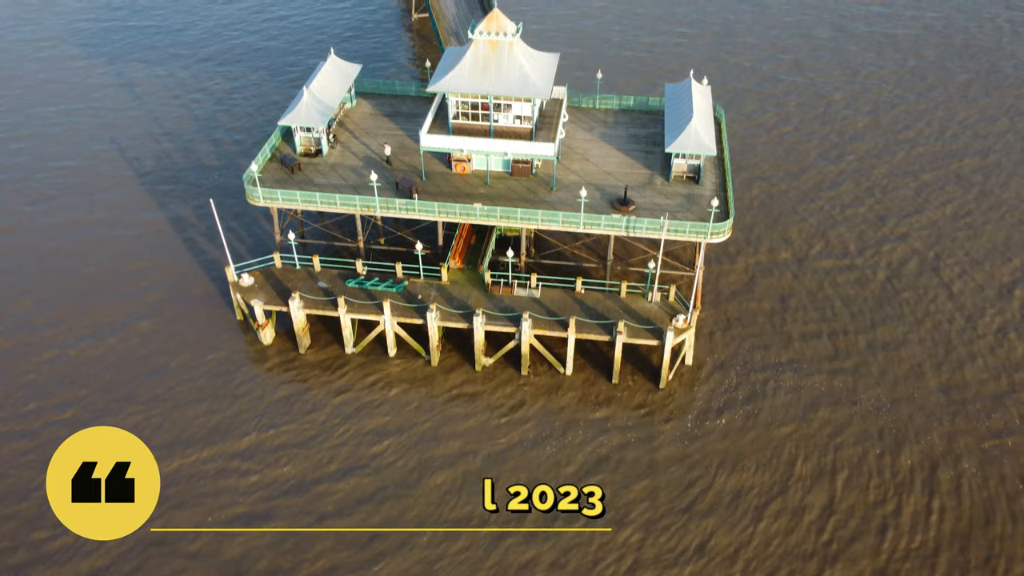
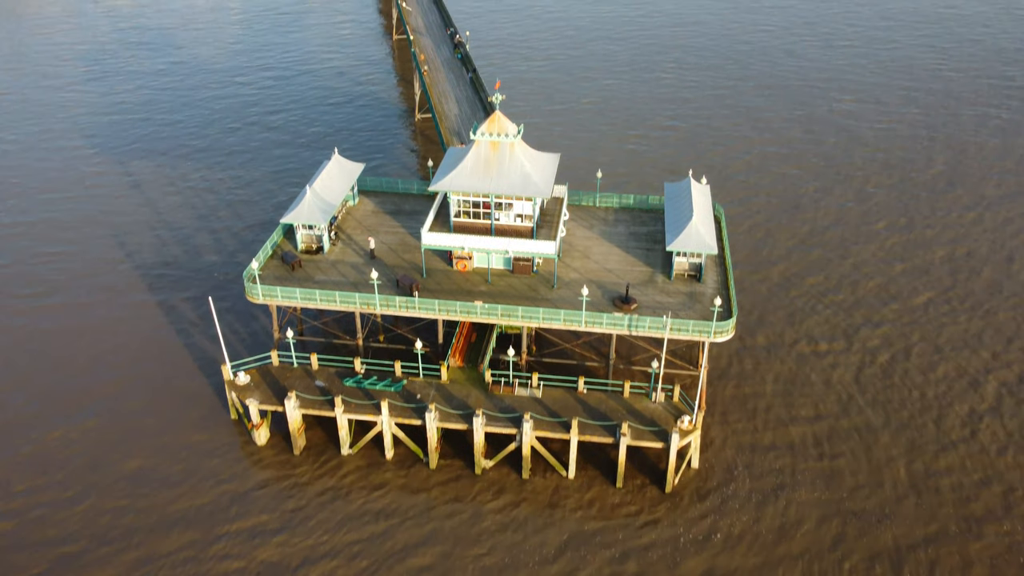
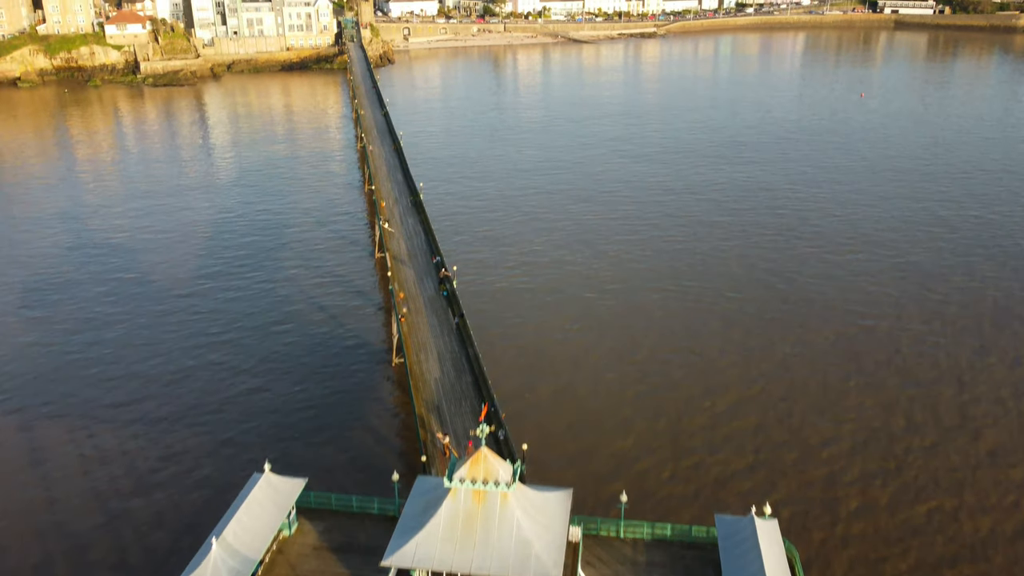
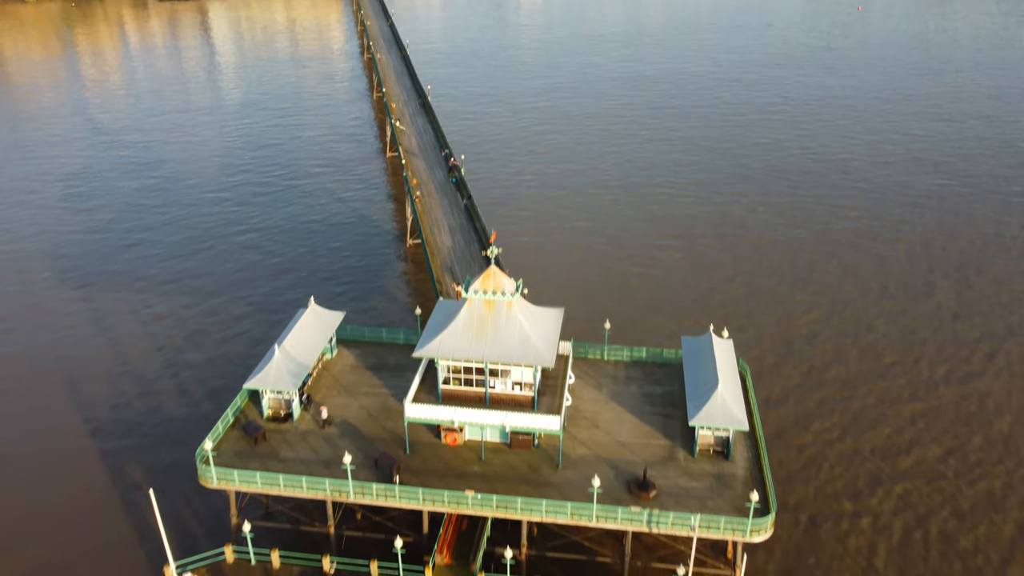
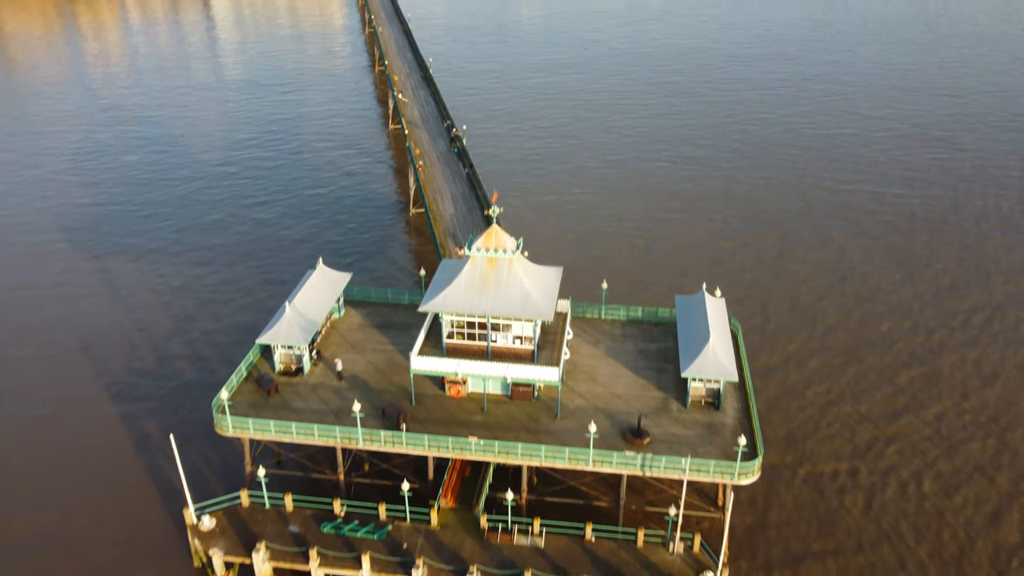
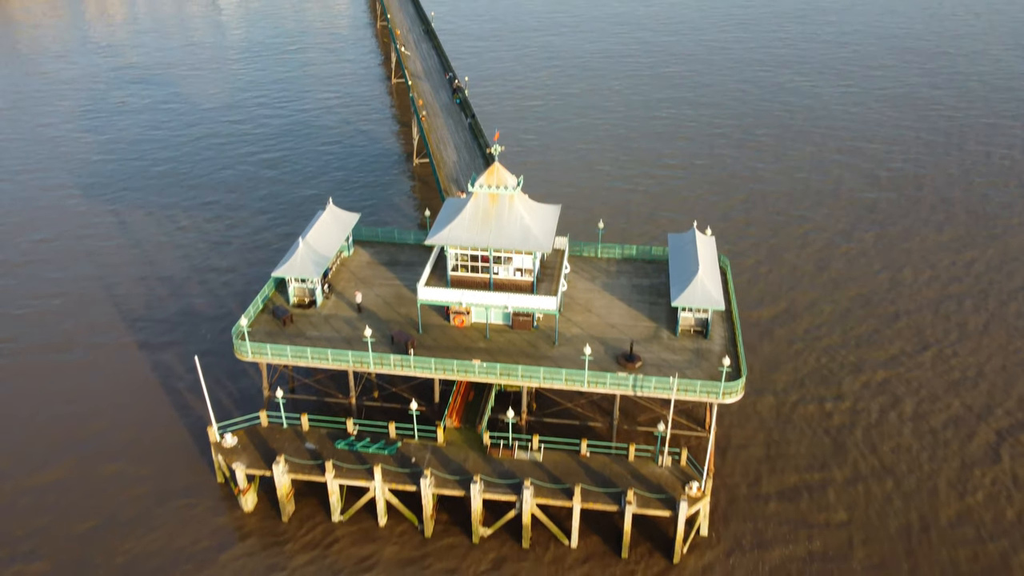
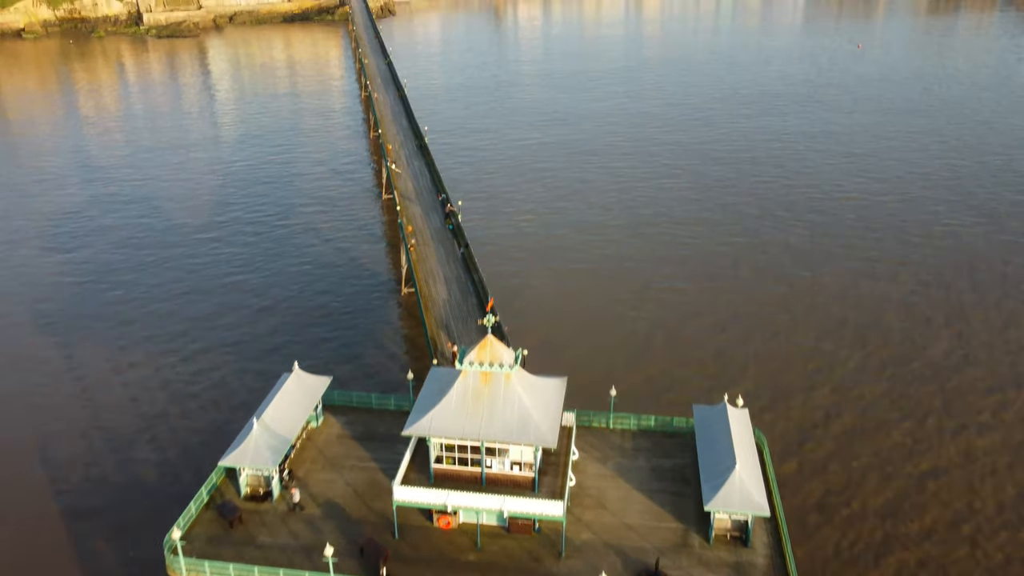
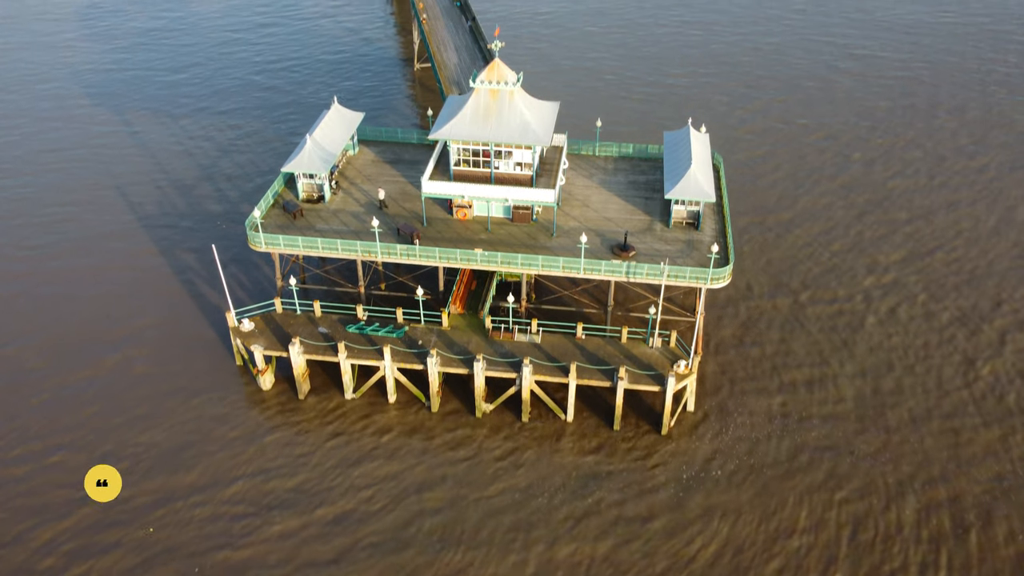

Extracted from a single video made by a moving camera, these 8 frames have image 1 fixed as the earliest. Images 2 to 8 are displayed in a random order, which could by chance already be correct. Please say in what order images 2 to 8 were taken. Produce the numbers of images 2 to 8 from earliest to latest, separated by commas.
8, 2, 6, 5, 4, 7, 3
